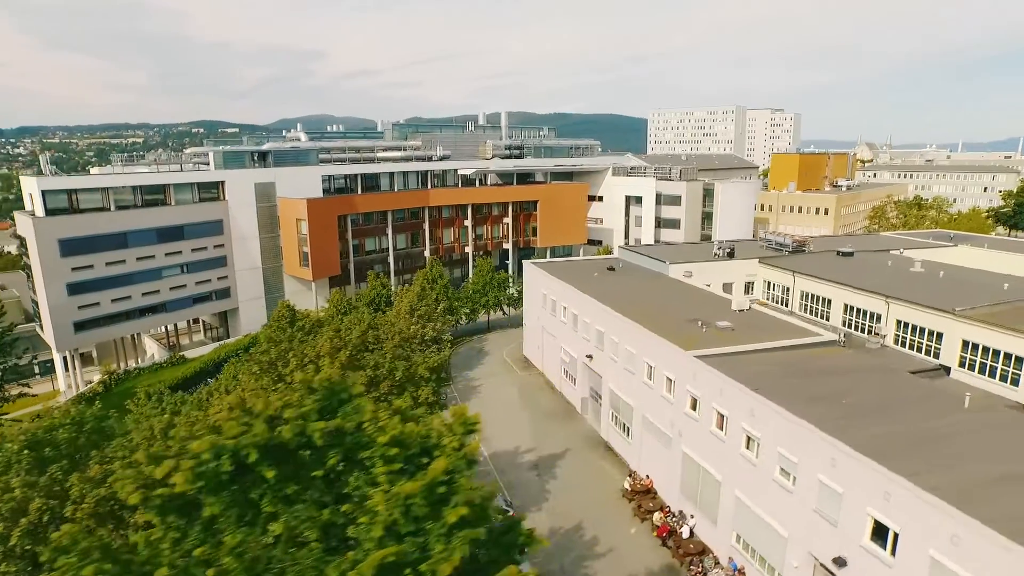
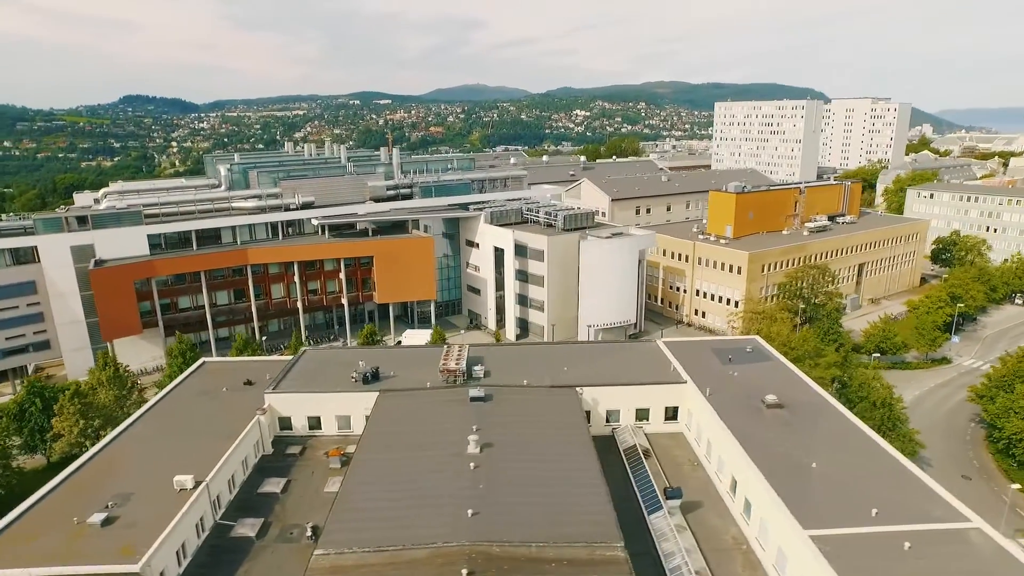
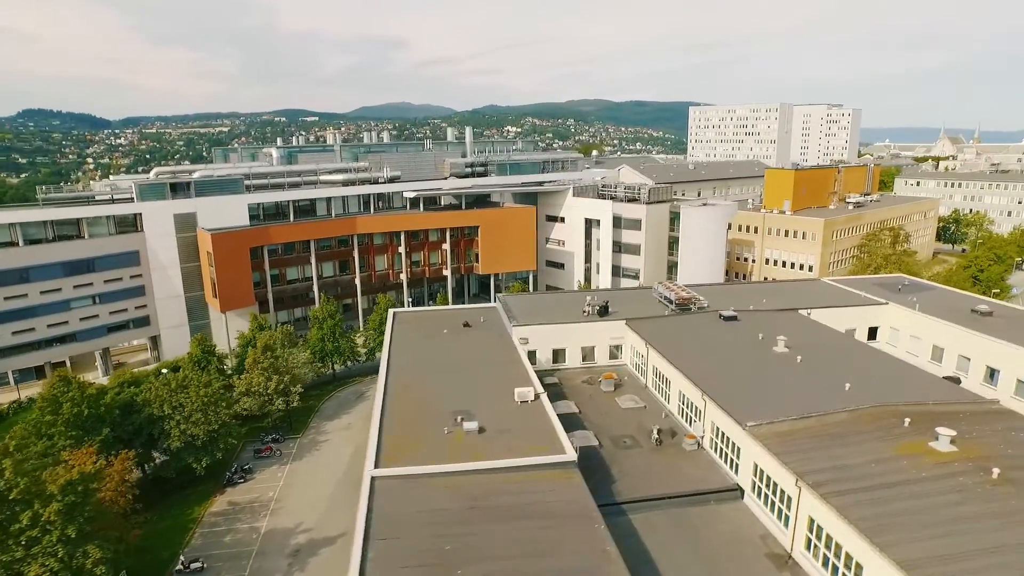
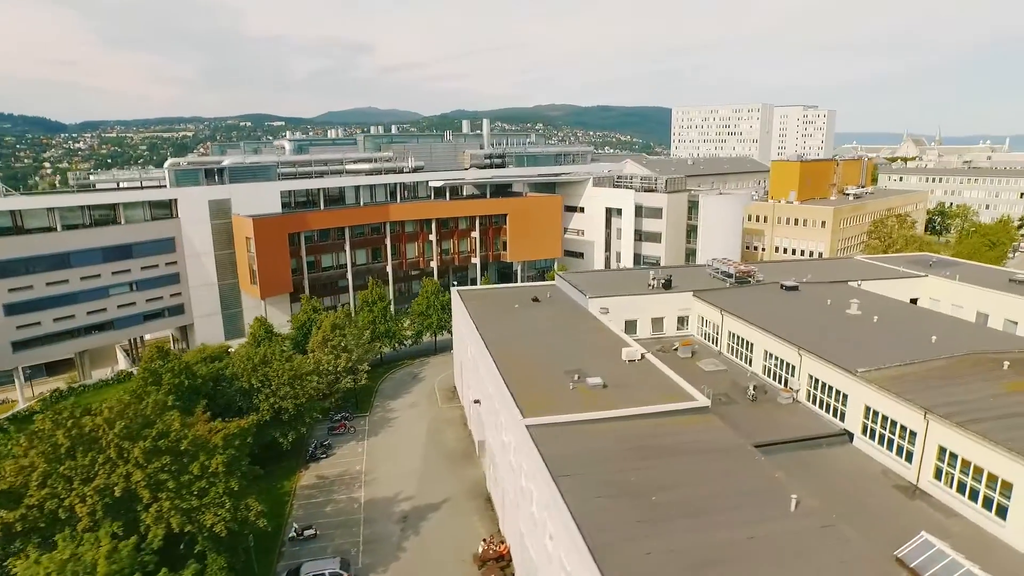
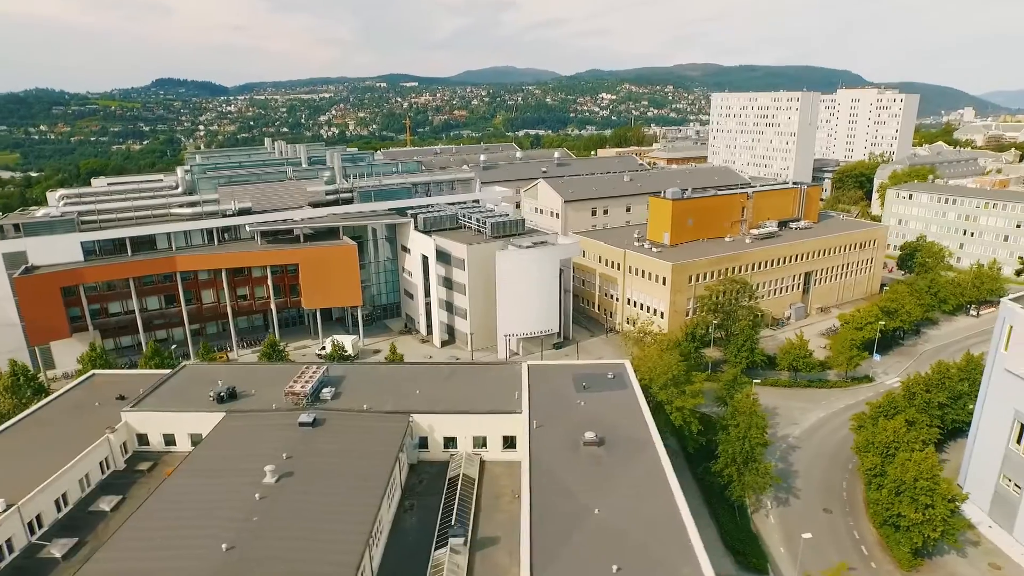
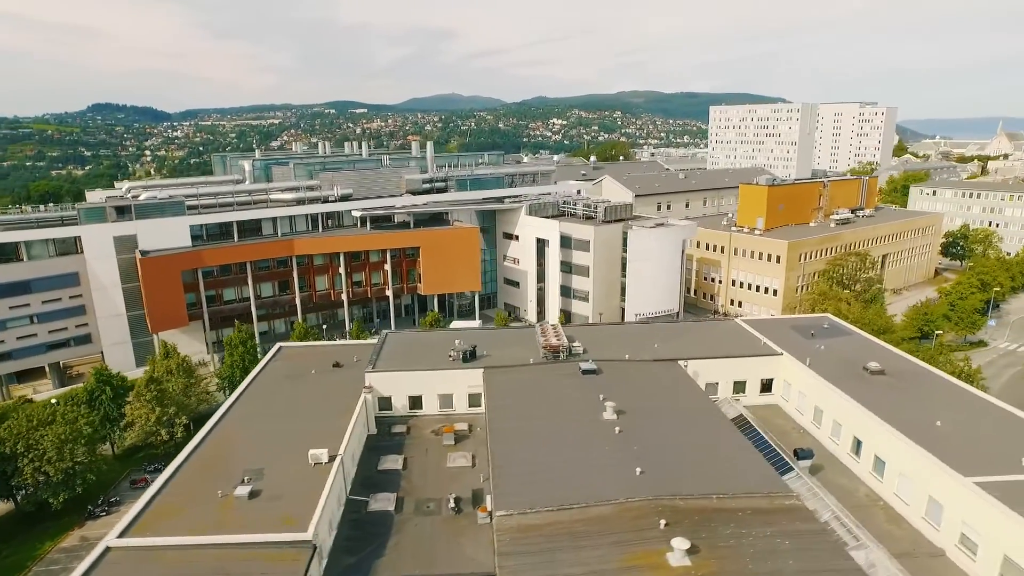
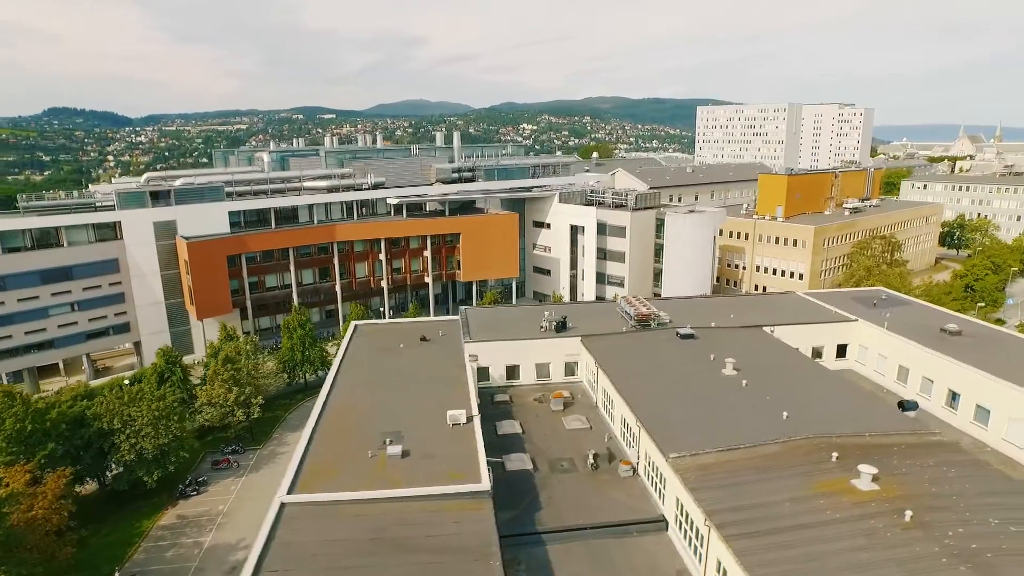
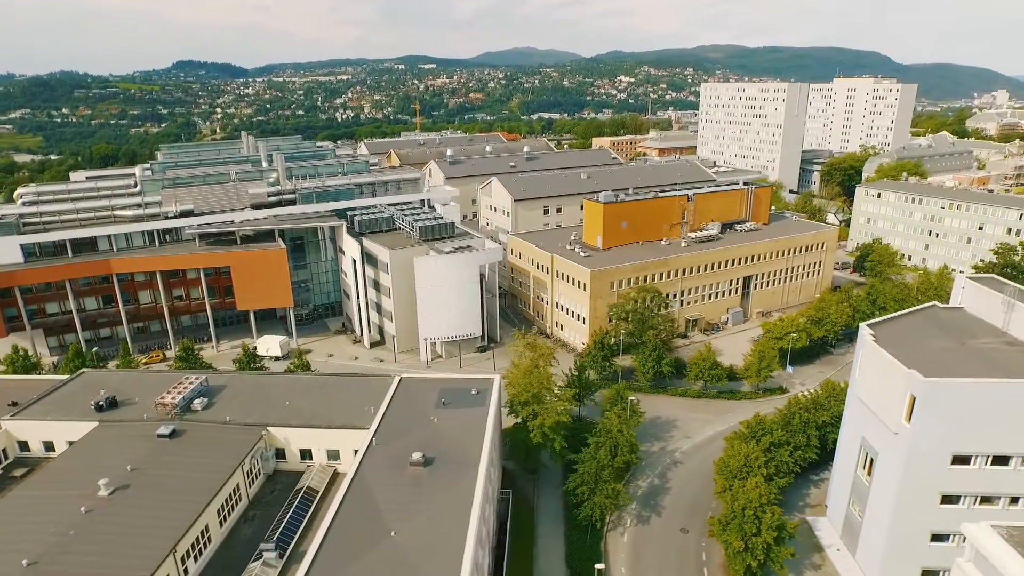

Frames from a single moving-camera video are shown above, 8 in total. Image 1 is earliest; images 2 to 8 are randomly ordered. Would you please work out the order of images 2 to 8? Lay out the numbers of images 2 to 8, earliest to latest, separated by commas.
4, 3, 7, 6, 2, 5, 8
